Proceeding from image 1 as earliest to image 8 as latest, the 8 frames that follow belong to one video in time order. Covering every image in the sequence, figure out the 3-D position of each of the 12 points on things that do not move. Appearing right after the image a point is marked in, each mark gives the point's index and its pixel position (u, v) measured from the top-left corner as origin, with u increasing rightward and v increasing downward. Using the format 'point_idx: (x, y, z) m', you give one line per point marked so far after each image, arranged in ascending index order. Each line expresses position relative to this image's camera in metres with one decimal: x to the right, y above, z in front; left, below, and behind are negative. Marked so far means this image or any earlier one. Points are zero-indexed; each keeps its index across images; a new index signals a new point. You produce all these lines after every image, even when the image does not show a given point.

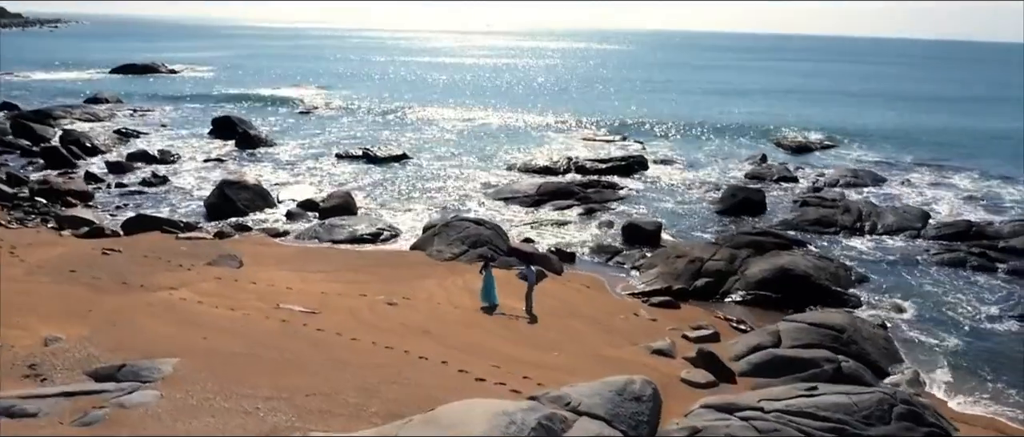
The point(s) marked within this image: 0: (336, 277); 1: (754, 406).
0: (-3.7, -1.3, +17.2) m
1: (+3.3, -2.6, +10.9) m
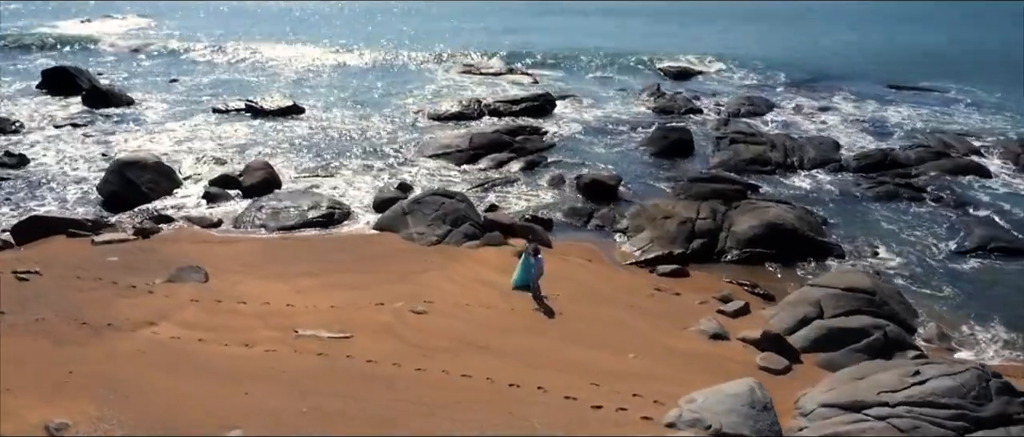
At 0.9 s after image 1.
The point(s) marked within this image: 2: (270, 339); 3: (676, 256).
0: (-3.4, -1.3, +15.2) m
1: (+5.0, -2.5, +10.9) m
2: (-3.8, -1.9, +12.6) m
3: (+3.7, -0.9, +17.6) m
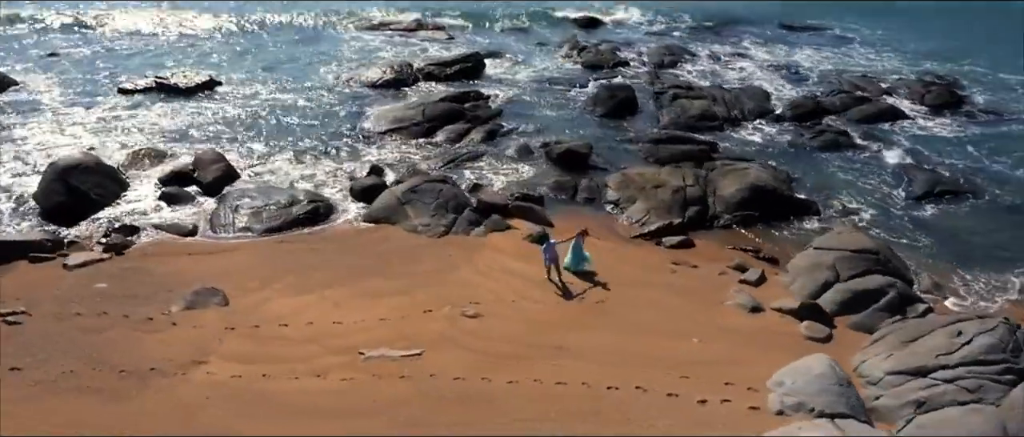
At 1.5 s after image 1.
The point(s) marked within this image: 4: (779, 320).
0: (-2.7, -1.3, +14.5) m
1: (+6.5, -2.2, +11.9) m
2: (-2.6, -2.2, +12.0) m
3: (+3.8, -0.2, +18.1) m
4: (+4.8, -1.8, +14.2) m
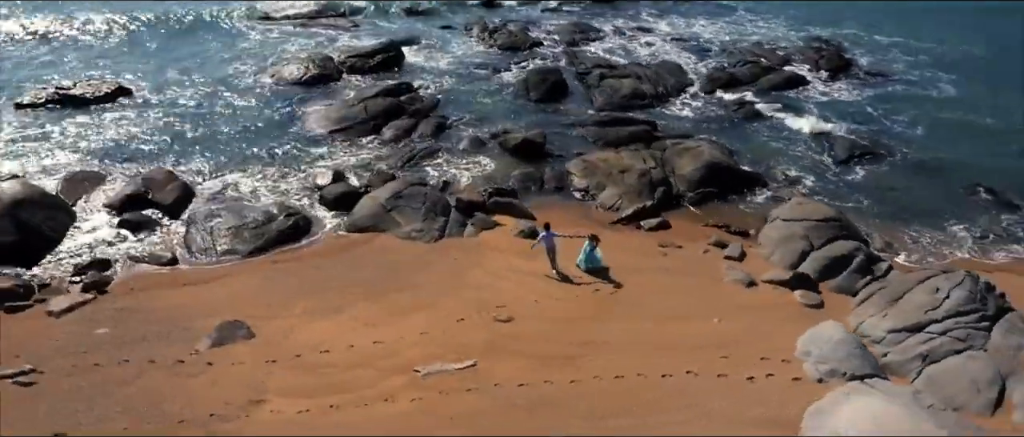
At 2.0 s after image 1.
0: (-2.3, -1.6, +14.6) m
1: (+7.2, -1.7, +13.6) m
2: (-1.6, -2.6, +12.2) m
3: (+3.4, +0.2, +19.1) m
4: (+5.2, -1.5, +15.6) m
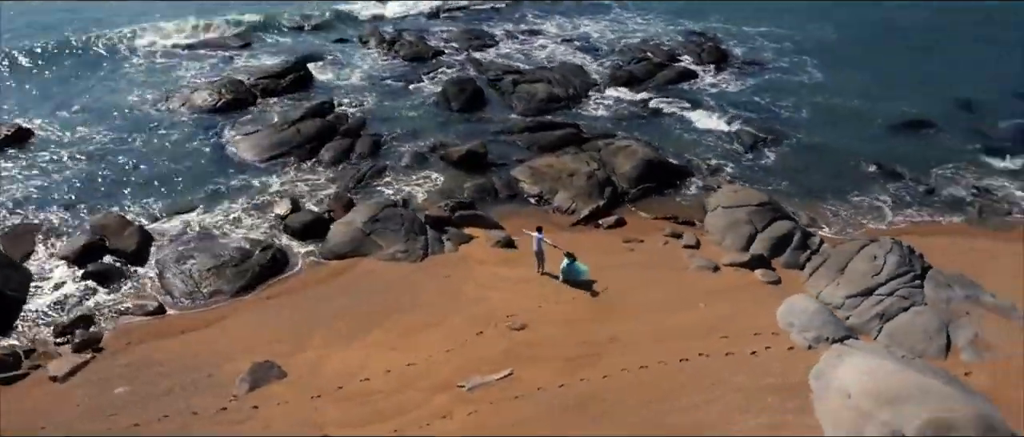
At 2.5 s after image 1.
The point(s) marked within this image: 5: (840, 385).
0: (-2.1, -2.1, +15.2) m
1: (+7.4, -1.3, +16.0) m
2: (-0.9, -3.0, +12.9) m
3: (+2.4, +0.3, +20.7) m
4: (+5.0, -1.2, +17.5) m
5: (+5.3, -2.6, +12.7) m
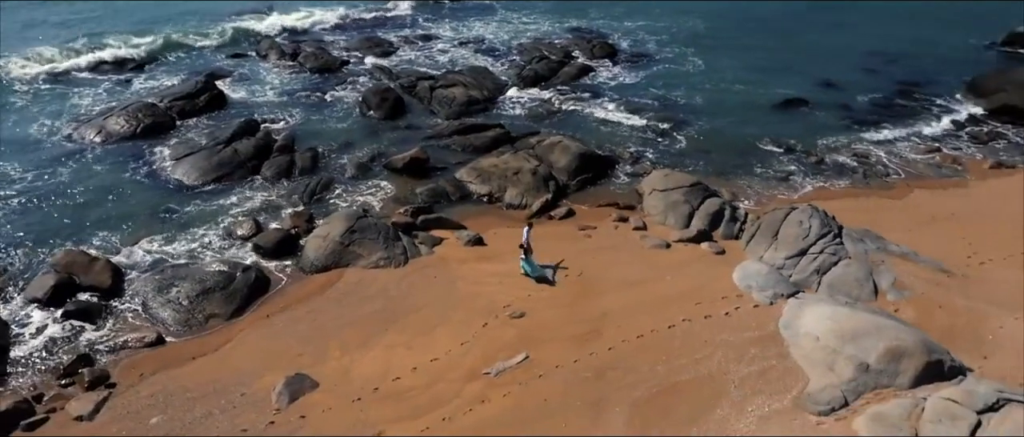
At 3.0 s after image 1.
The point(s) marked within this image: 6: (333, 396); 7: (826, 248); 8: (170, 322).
0: (-2.1, -2.3, +16.2) m
1: (+7.0, -0.6, +18.7) m
2: (-0.4, -3.0, +14.2) m
3: (+1.1, +0.5, +22.4) m
4: (+4.4, -0.7, +19.8) m
5: (+5.6, -2.1, +15.0) m
6: (-3.2, -3.2, +14.0) m
7: (+7.4, -0.7, +18.5) m
8: (-7.3, -2.2, +16.7) m
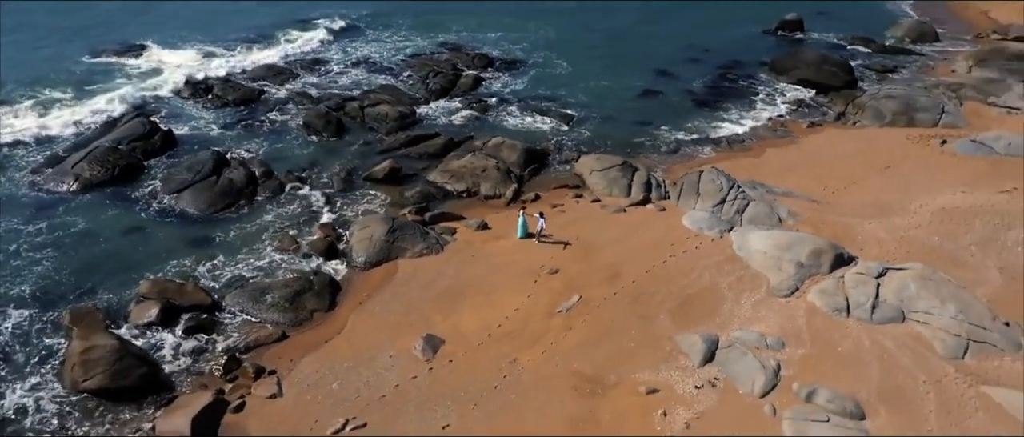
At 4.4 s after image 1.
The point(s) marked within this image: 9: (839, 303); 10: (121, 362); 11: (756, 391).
0: (-0.8, -2.0, +21.1) m
1: (+7.0, +0.8, +25.9) m
2: (+1.4, -2.5, +19.6) m
3: (+0.2, +1.0, +27.9) m
4: (+4.2, +0.3, +26.2) m
5: (+6.8, -0.8, +22.0) m
6: (-1.2, -3.0, +18.7) m
7: (+7.4, +0.8, +25.8) m
8: (-6.0, -2.7, +20.3) m
9: (+8.1, -2.1, +19.4) m
10: (-8.9, -3.3, +17.6) m
11: (+5.2, -3.7, +16.9) m
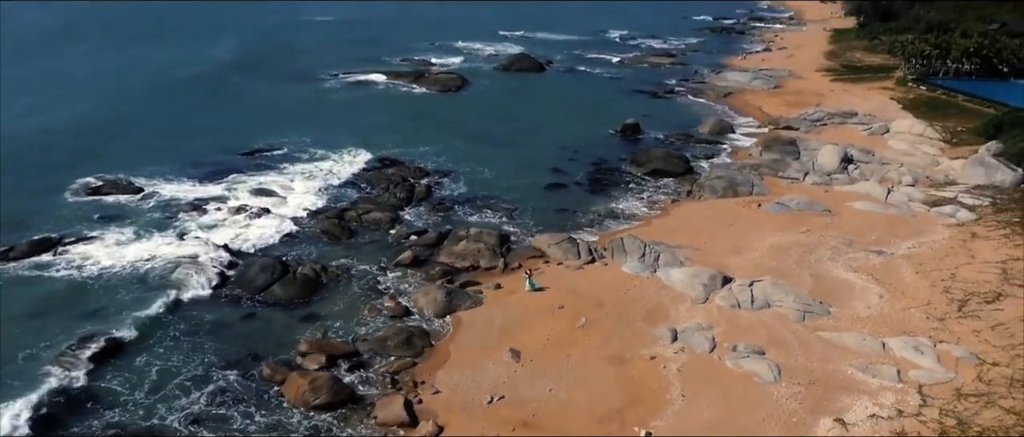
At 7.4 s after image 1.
0: (+0.5, -4.5, +33.2) m
1: (+6.7, -1.6, +39.9) m
2: (+3.0, -4.6, +32.3) m
3: (-0.3, -2.2, +40.3) m
4: (+3.9, -2.4, +39.6) m
5: (+7.6, -2.7, +36.0) m
6: (+0.8, -5.2, +30.7) m
7: (+7.1, -1.6, +40.0) m
8: (-4.2, -5.5, +31.1) m
9: (+9.5, -3.6, +33.7) m
10: (-6.4, -6.0, +27.8) m
11: (+7.5, -5.0, +30.4) m
